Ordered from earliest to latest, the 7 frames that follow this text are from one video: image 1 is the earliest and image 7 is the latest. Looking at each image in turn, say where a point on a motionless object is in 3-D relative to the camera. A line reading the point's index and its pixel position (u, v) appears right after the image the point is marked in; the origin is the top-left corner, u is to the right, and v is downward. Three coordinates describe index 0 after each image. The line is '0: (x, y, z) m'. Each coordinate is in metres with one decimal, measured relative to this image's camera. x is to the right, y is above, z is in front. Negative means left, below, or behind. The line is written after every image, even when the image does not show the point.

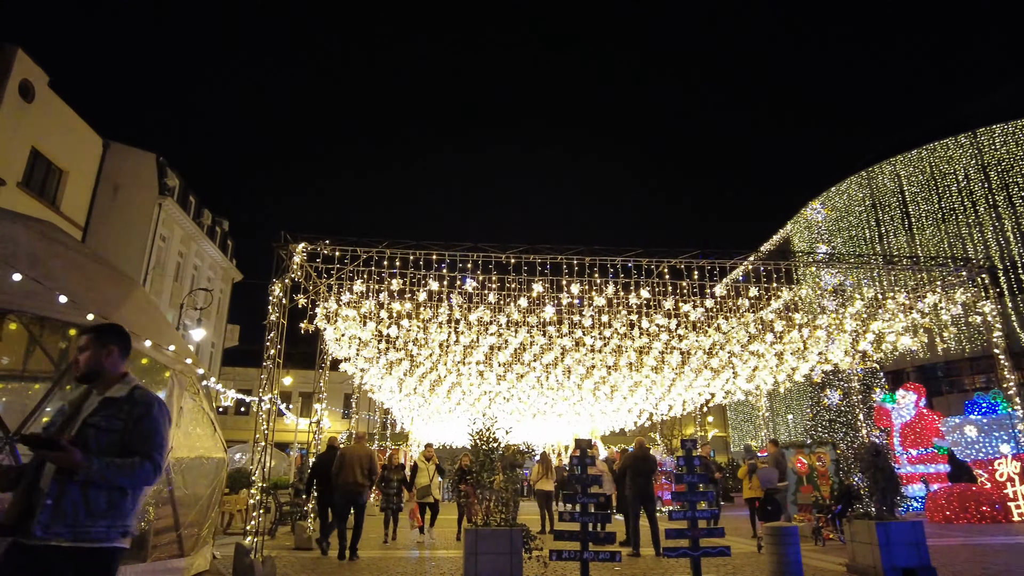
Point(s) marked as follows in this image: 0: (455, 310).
0: (-1.2, -0.5, +13.1) m
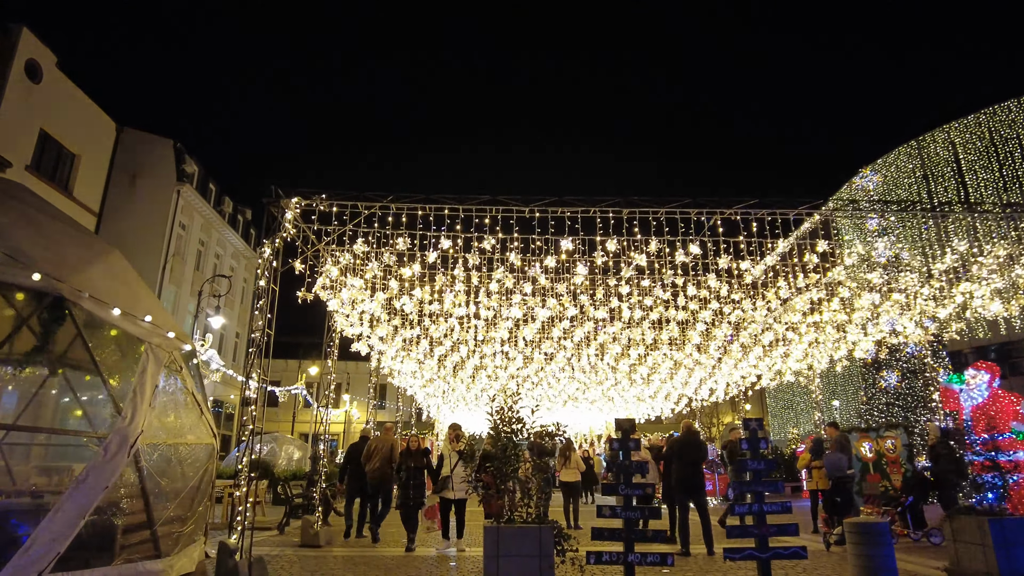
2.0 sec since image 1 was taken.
0: (-0.7, +0.2, +11.5) m
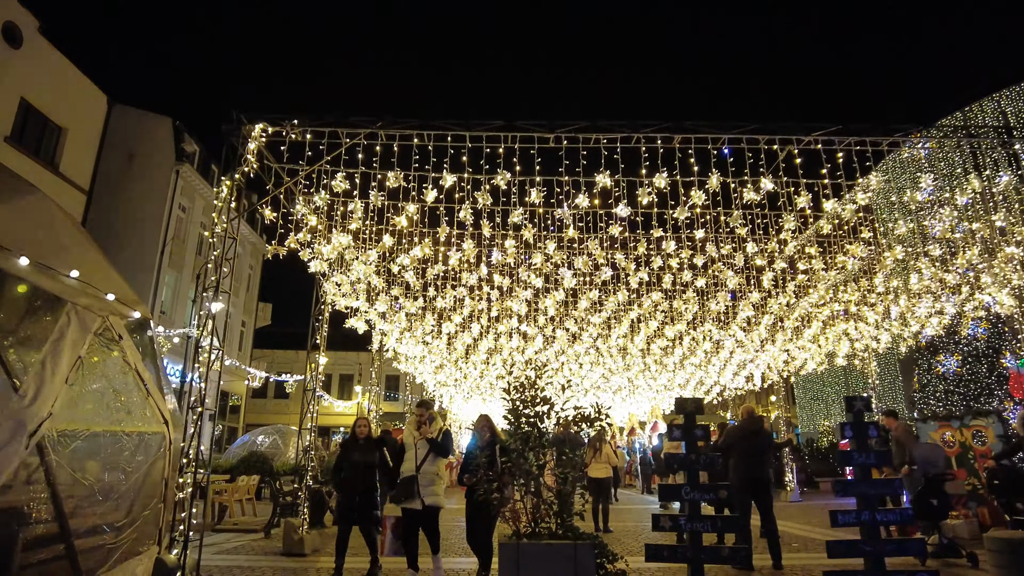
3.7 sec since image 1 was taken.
0: (-0.4, +0.9, +9.3) m
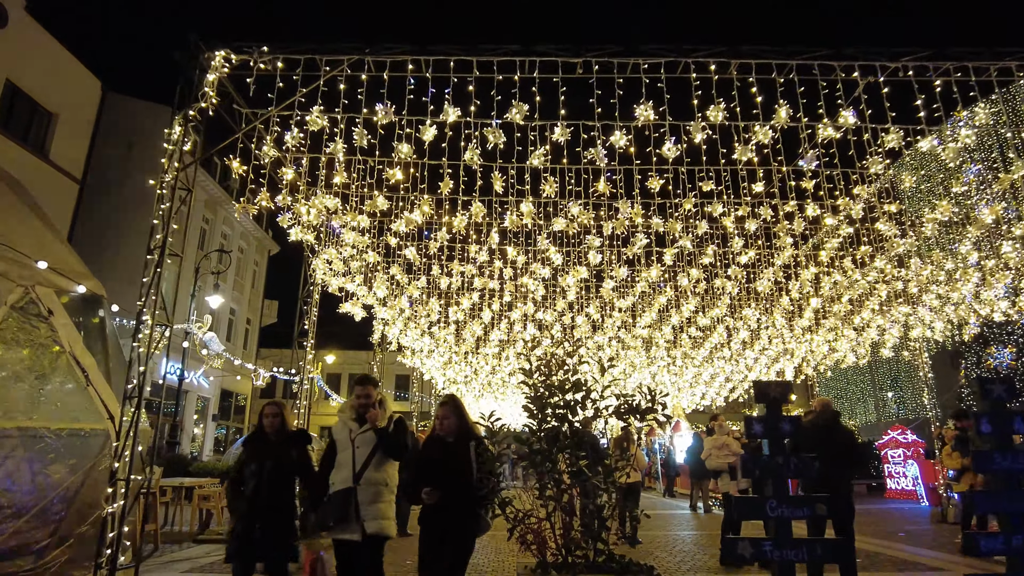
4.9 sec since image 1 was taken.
0: (-0.2, +1.3, +7.7) m
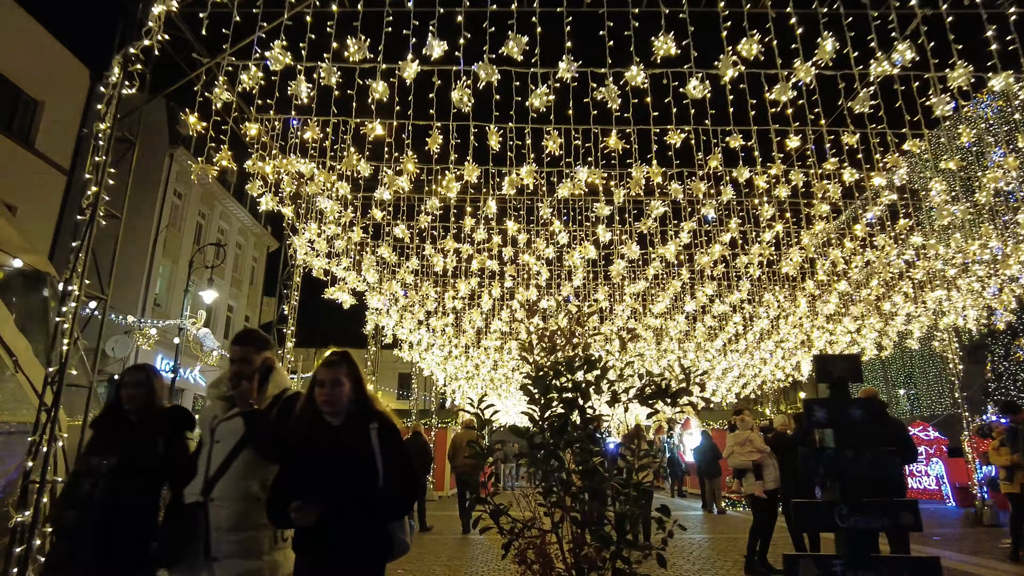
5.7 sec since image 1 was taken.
0: (-0.2, +1.5, +6.7) m
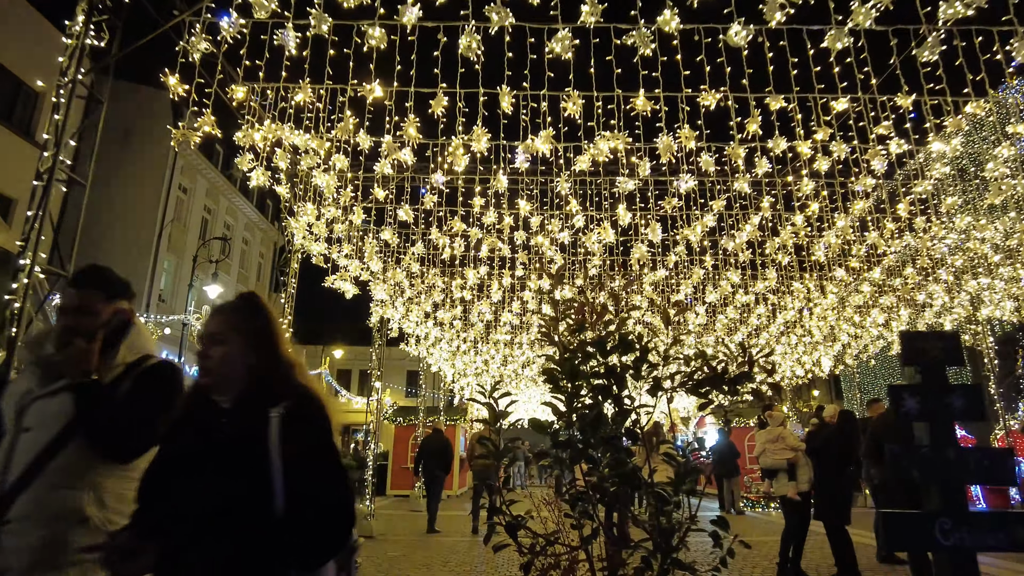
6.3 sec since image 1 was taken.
0: (-0.1, +1.7, +6.0) m
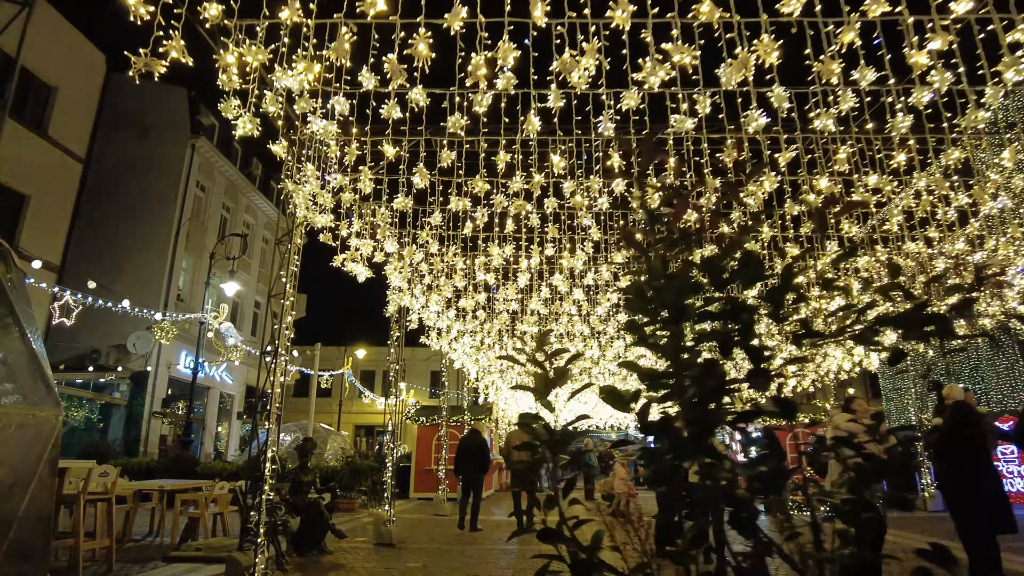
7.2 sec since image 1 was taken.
0: (+0.1, +2.0, +4.8) m
